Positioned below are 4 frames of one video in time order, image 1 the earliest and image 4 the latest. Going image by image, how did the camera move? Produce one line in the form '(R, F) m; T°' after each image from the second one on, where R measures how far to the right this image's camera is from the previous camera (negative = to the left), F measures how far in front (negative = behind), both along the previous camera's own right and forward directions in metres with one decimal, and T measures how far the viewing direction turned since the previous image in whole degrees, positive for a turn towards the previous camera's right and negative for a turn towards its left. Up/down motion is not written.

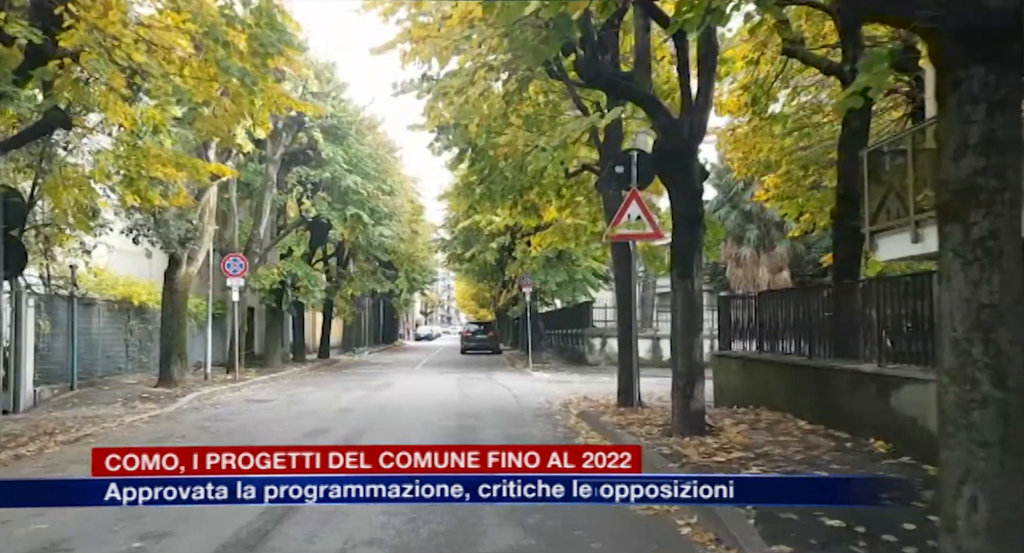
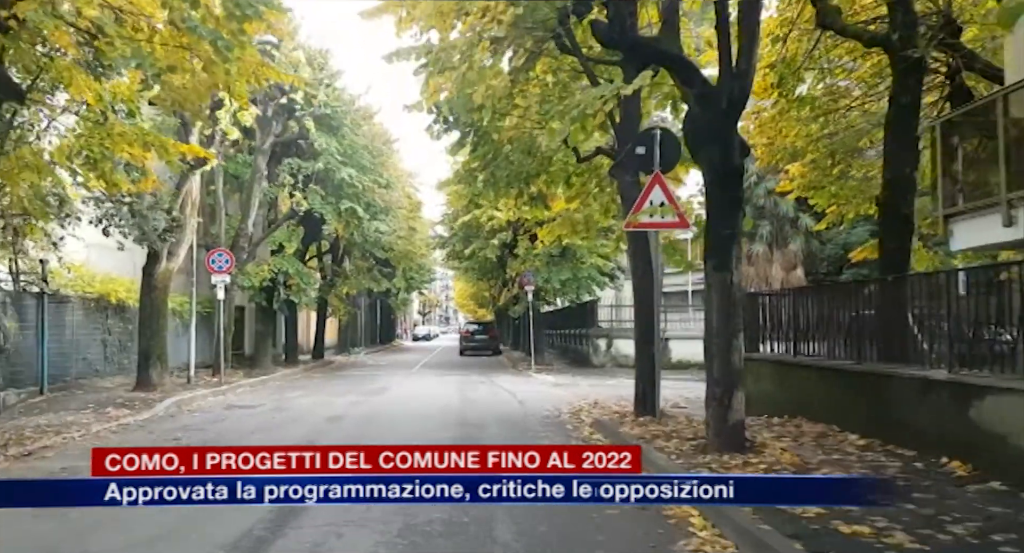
(-0.1, +1.4) m; 0°
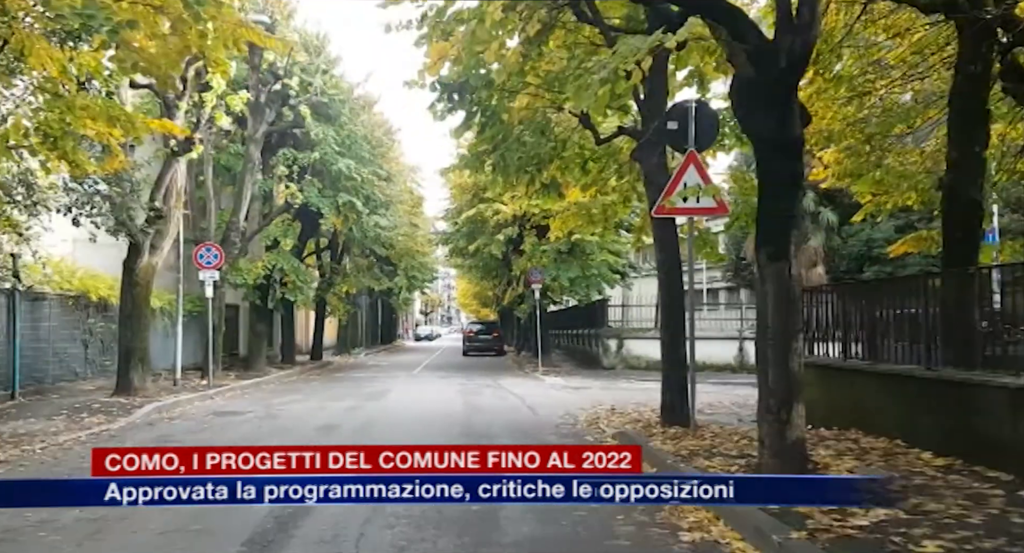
(-0.2, +1.4) m; 0°
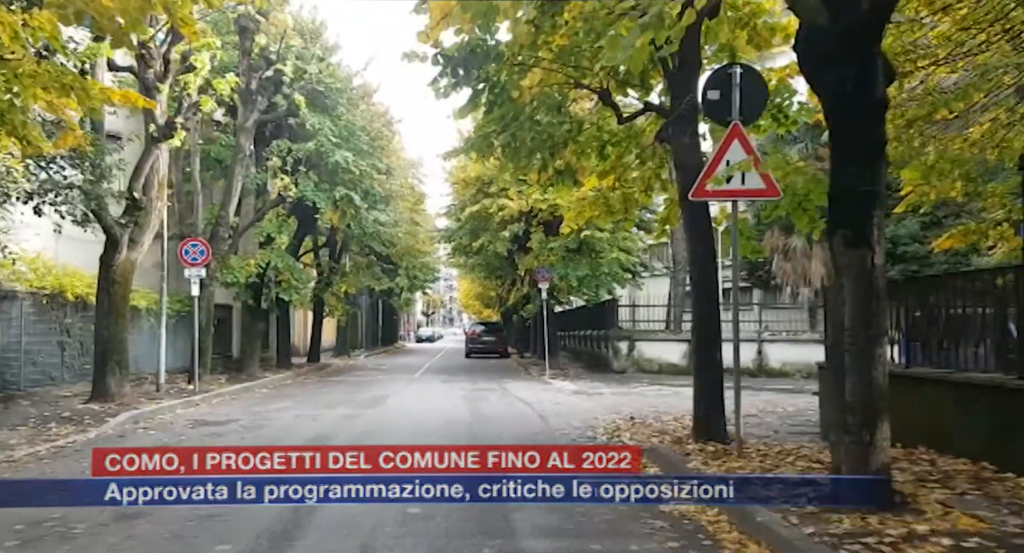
(-0.1, +1.4) m; 0°
